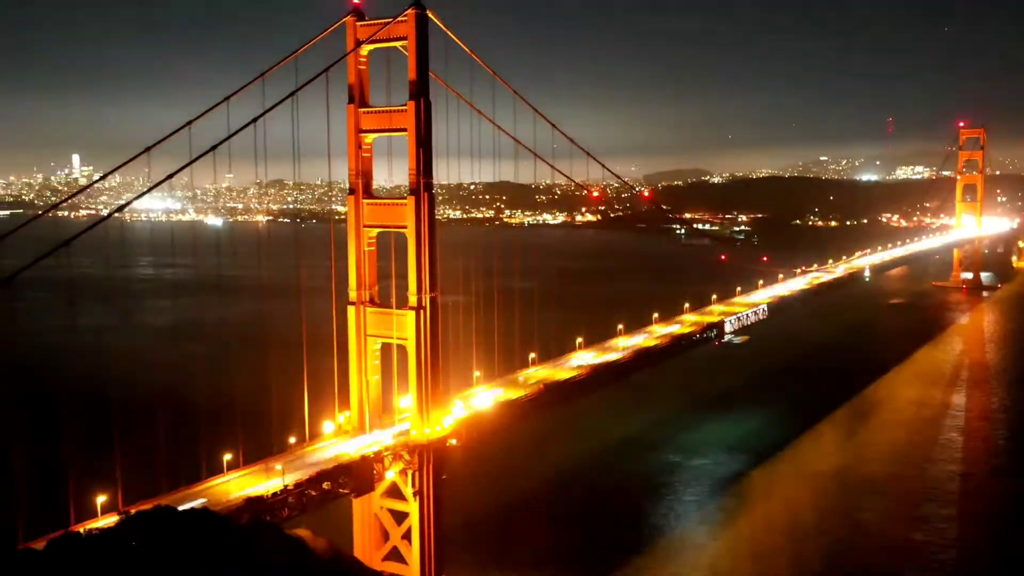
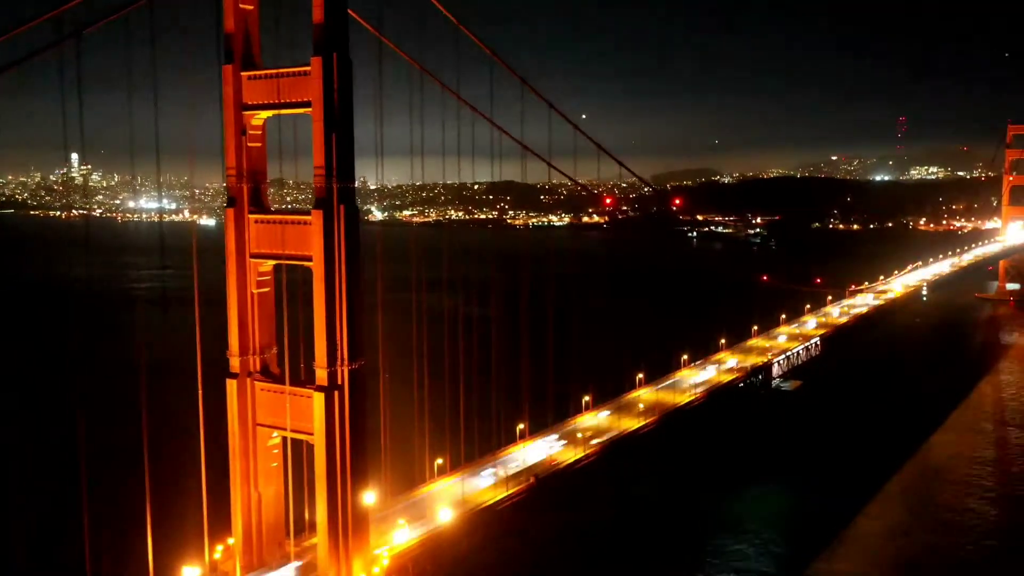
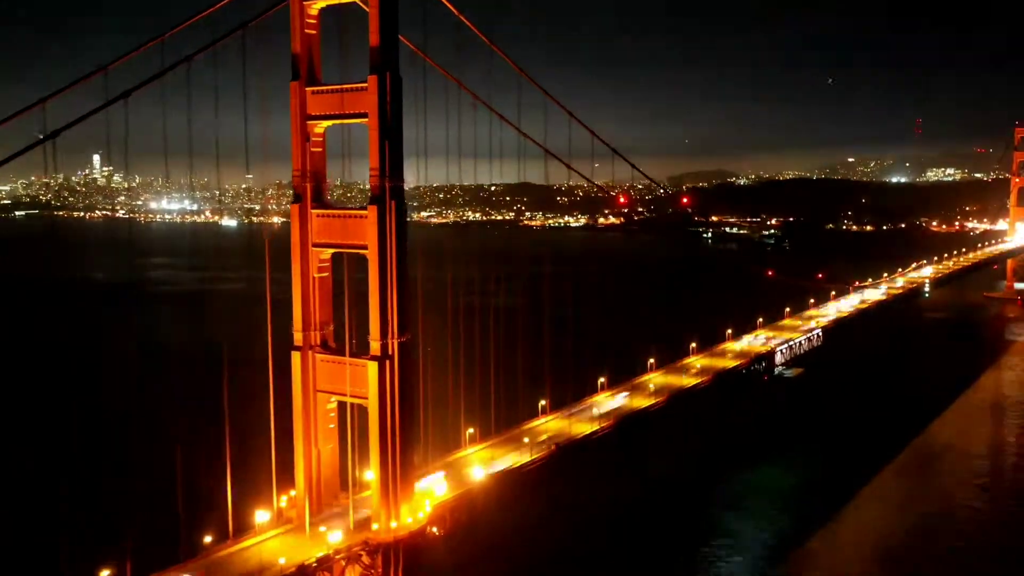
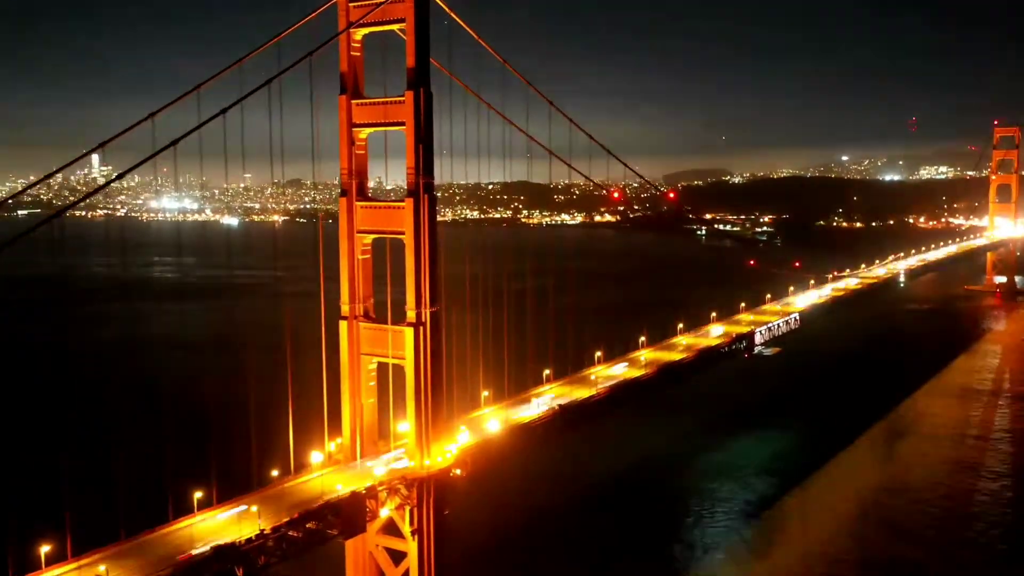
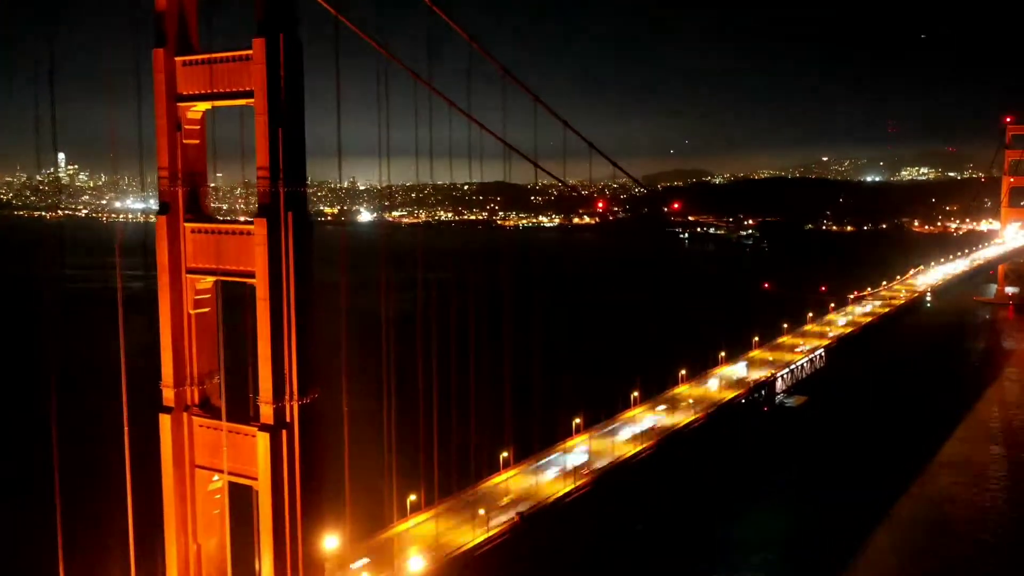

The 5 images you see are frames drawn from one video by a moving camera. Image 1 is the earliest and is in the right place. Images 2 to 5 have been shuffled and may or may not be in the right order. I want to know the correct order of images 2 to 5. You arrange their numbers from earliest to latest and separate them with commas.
4, 3, 2, 5
